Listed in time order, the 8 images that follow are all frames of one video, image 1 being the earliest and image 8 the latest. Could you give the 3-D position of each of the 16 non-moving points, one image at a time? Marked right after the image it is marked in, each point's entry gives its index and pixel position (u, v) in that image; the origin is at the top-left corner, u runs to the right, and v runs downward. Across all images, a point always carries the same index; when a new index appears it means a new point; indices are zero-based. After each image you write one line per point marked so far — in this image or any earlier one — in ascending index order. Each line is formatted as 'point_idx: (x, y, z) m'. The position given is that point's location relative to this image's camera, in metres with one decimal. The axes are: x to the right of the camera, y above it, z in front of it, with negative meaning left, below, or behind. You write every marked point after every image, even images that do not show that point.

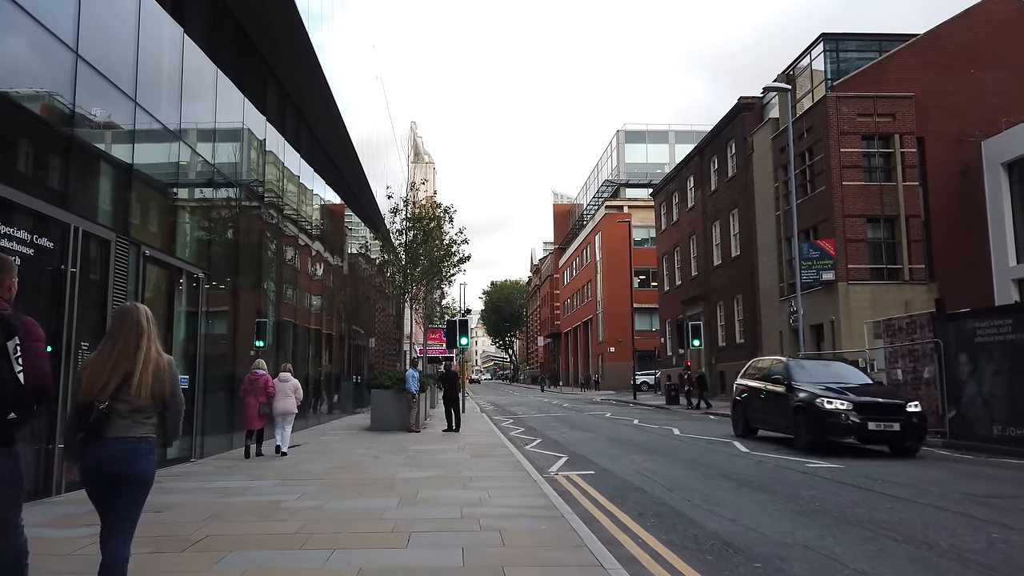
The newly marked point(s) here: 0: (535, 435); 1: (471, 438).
0: (+0.6, -3.5, +17.8) m
1: (-0.8, -3.1, +15.6) m
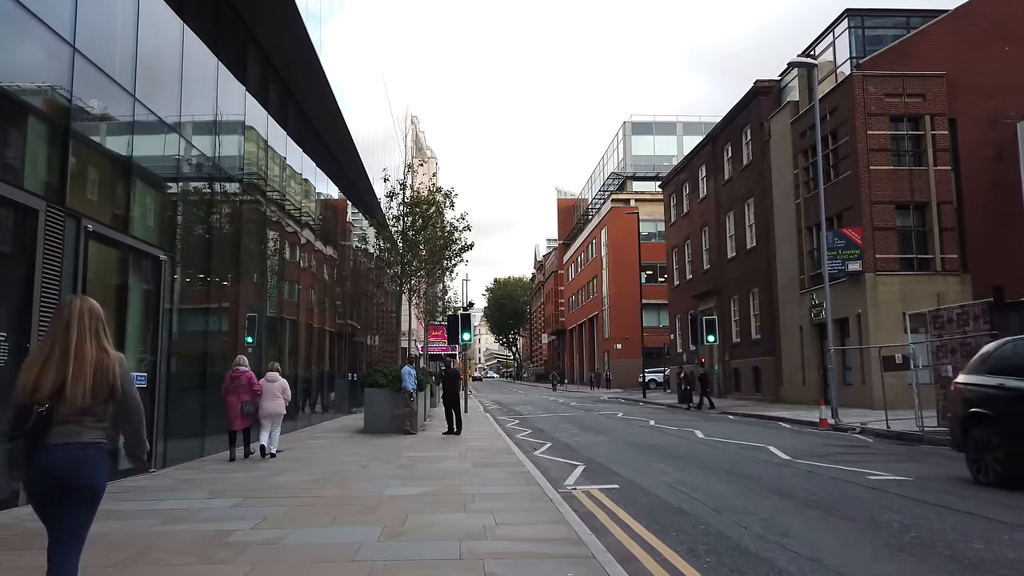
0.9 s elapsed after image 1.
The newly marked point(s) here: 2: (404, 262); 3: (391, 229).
0: (+0.7, -3.2, +16.3) m
1: (-0.7, -2.9, +14.0) m
2: (-2.8, +0.7, +19.5) m
3: (-3.2, +1.6, +19.8) m
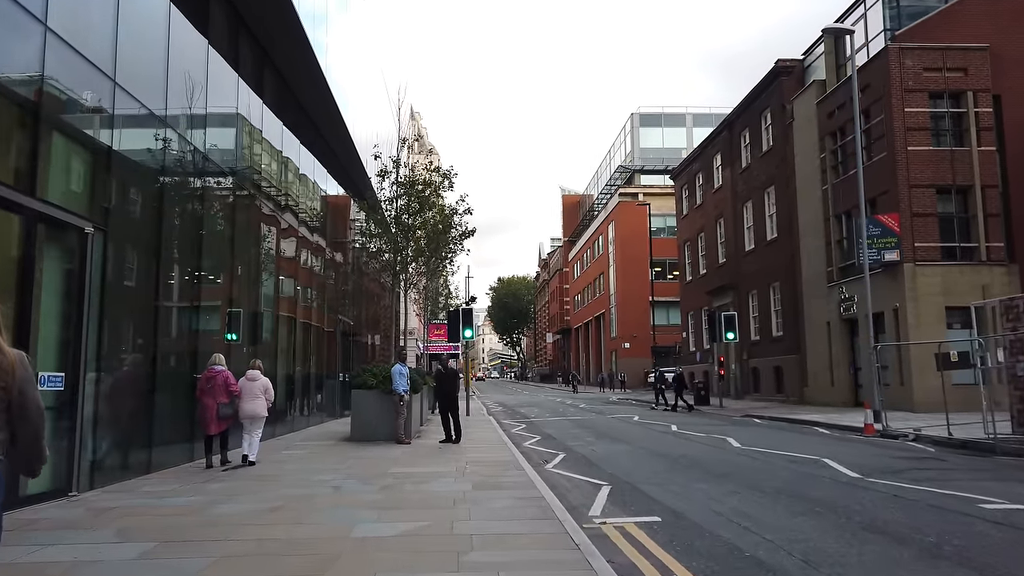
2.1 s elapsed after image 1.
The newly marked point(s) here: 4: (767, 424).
0: (+0.9, -3.0, +14.3) m
1: (-0.6, -2.6, +12.1) m
2: (-2.7, +1.0, +17.5) m
3: (-3.1, +1.8, +17.8) m
4: (+6.5, -3.5, +19.3) m
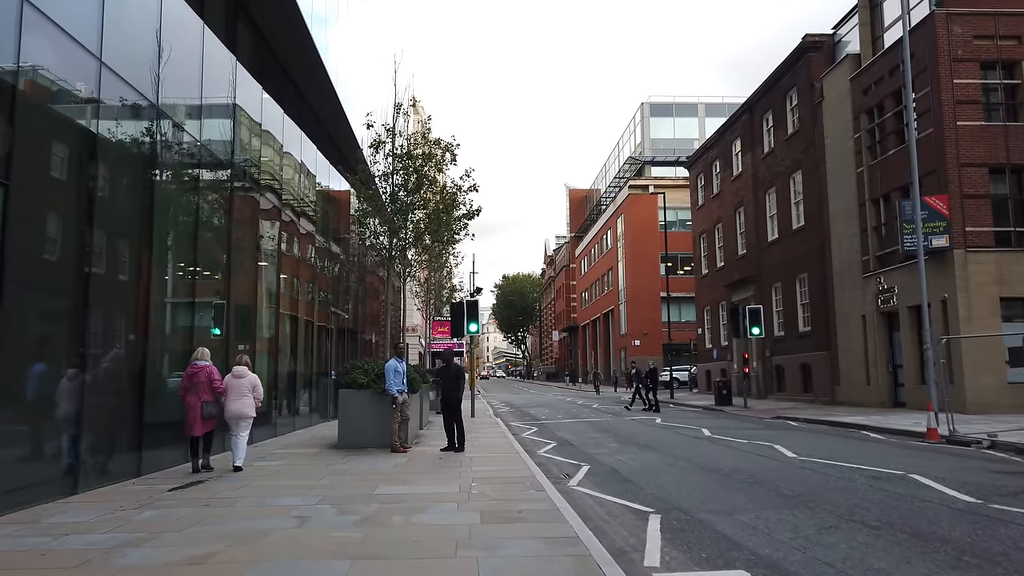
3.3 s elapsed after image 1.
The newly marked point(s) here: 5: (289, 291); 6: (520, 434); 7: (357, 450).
0: (+1.1, -2.7, +12.3) m
1: (-0.4, -2.4, +10.1) m
2: (-2.5, +1.2, +15.5) m
3: (-2.8, +2.1, +15.8) m
4: (+6.8, -3.2, +17.3) m
5: (-5.5, -0.1, +18.7) m
6: (+0.2, -3.2, +16.7) m
7: (-2.5, -2.6, +12.2) m
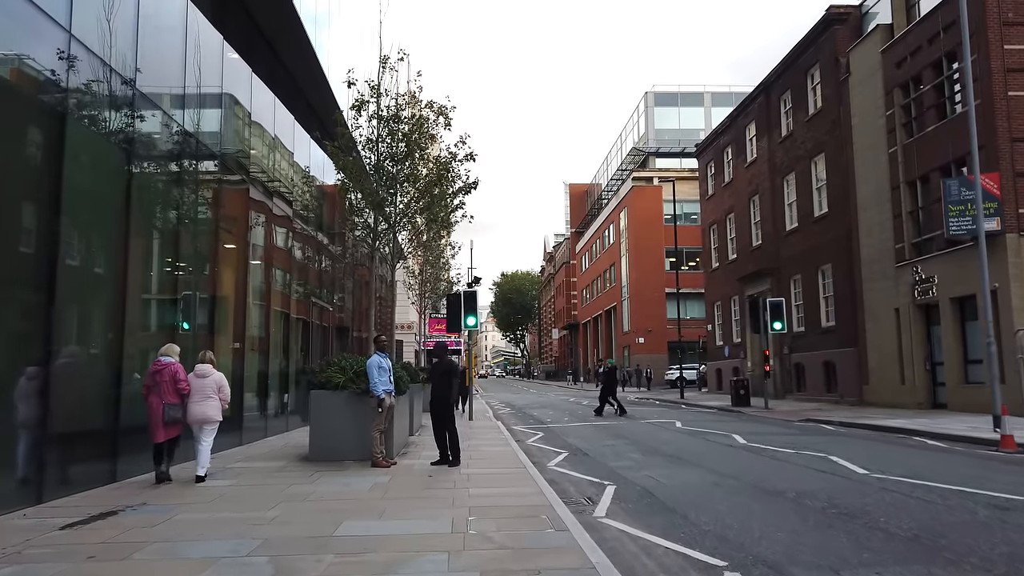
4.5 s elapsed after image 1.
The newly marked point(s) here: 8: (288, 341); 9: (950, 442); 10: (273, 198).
0: (+1.1, -2.5, +10.2) m
1: (-0.3, -2.1, +8.1) m
2: (-2.4, +1.5, +13.5) m
3: (-2.8, +2.4, +13.8) m
4: (+6.8, -2.9, +15.3) m
5: (-5.5, +0.2, +16.6) m
6: (+0.2, -3.0, +14.7) m
7: (-2.4, -2.4, +10.2) m
8: (-5.5, -1.2, +18.1) m
9: (+7.8, -2.7, +13.4) m
10: (-5.4, +2.0, +17.1) m
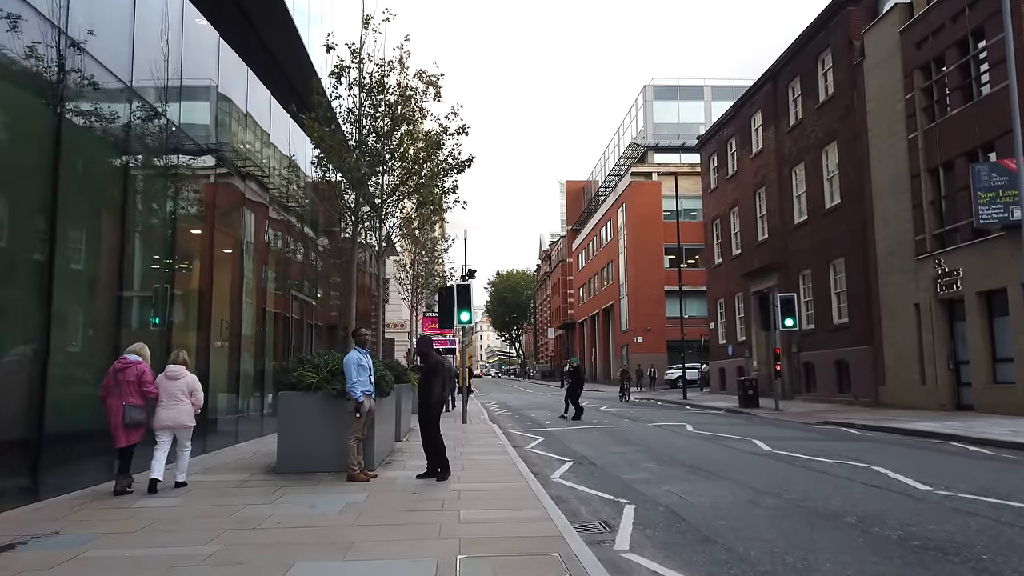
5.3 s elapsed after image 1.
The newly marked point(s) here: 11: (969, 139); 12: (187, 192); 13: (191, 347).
0: (+1.1, -2.3, +8.9) m
1: (-0.3, -1.9, +6.7) m
2: (-2.4, +1.7, +12.1) m
3: (-2.8, +2.6, +12.4) m
4: (+6.8, -2.8, +14.0) m
5: (-5.5, +0.4, +15.2) m
6: (+0.2, -2.8, +13.3) m
7: (-2.5, -2.2, +8.8) m
8: (-5.5, -1.1, +16.7) m
9: (+7.8, -2.6, +12.1) m
10: (-5.5, +2.2, +15.7) m
11: (+11.4, +3.7, +18.8) m
12: (-5.5, +1.7, +12.6) m
13: (-5.5, -1.0, +12.6) m
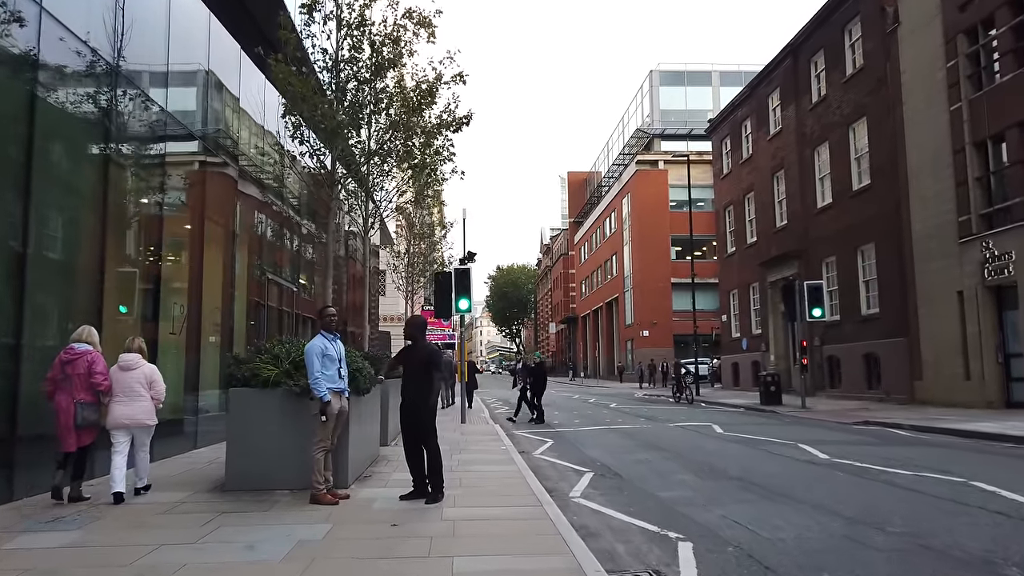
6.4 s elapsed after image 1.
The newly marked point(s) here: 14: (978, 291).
0: (+1.2, -2.0, +7.1) m
1: (-0.2, -1.7, +4.8) m
2: (-2.3, +2.0, +10.2) m
3: (-2.7, +2.9, +10.5) m
4: (+6.9, -2.5, +12.1) m
5: (-5.4, +0.7, +13.4) m
6: (+0.3, -2.5, +11.5) m
7: (-2.4, -1.9, +7.0) m
8: (-5.5, -0.7, +14.9) m
9: (+7.9, -2.3, +10.3) m
10: (-5.4, +2.5, +13.8) m
11: (+11.5, +4.0, +16.9) m
12: (-5.5, +2.0, +10.7) m
13: (-5.4, -0.7, +10.8) m
14: (+11.4, -0.1, +18.4) m
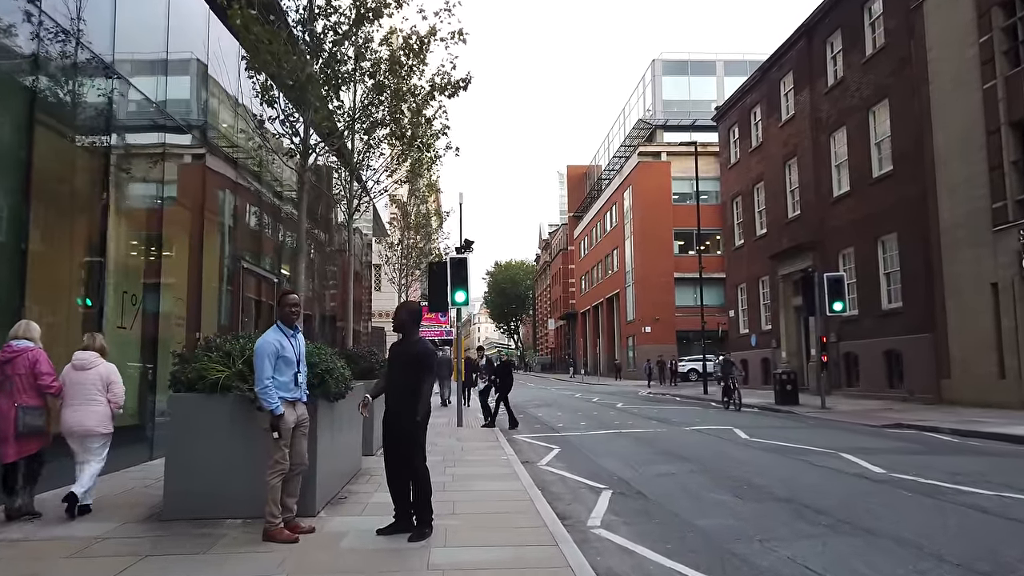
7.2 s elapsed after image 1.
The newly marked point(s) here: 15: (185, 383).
0: (+1.3, -1.9, +5.7) m
1: (-0.2, -1.5, +3.5) m
2: (-2.3, +2.1, +8.9) m
3: (-2.7, +3.0, +9.2) m
4: (+6.9, -2.3, +10.8) m
5: (-5.4, +0.8, +12.0) m
6: (+0.3, -2.3, +10.1) m
7: (-2.3, -1.8, +5.6) m
8: (-5.4, -0.6, +13.5) m
9: (+7.9, -2.1, +9.0) m
10: (-5.4, +2.7, +12.4) m
11: (+11.5, +4.2, +15.5) m
12: (-5.4, +2.1, +9.3) m
13: (-5.4, -0.5, +9.4) m
14: (+11.4, +0.1, +17.0) m
15: (-2.6, -0.7, +6.0) m
